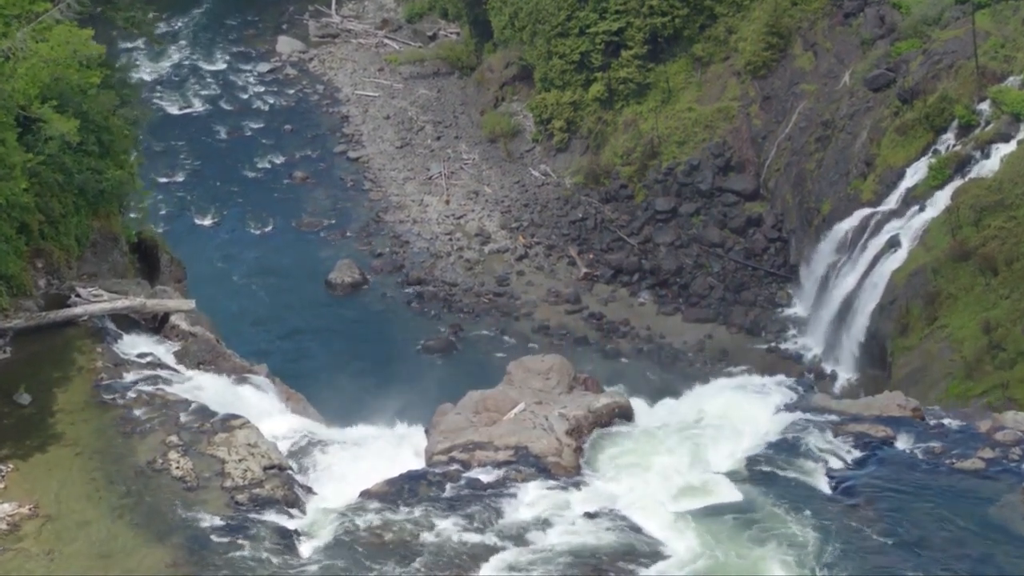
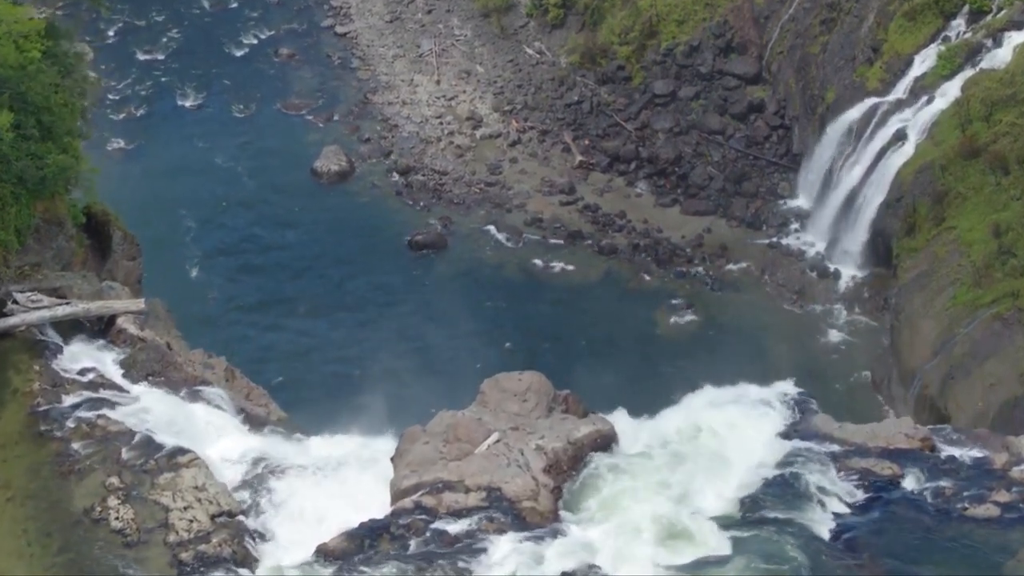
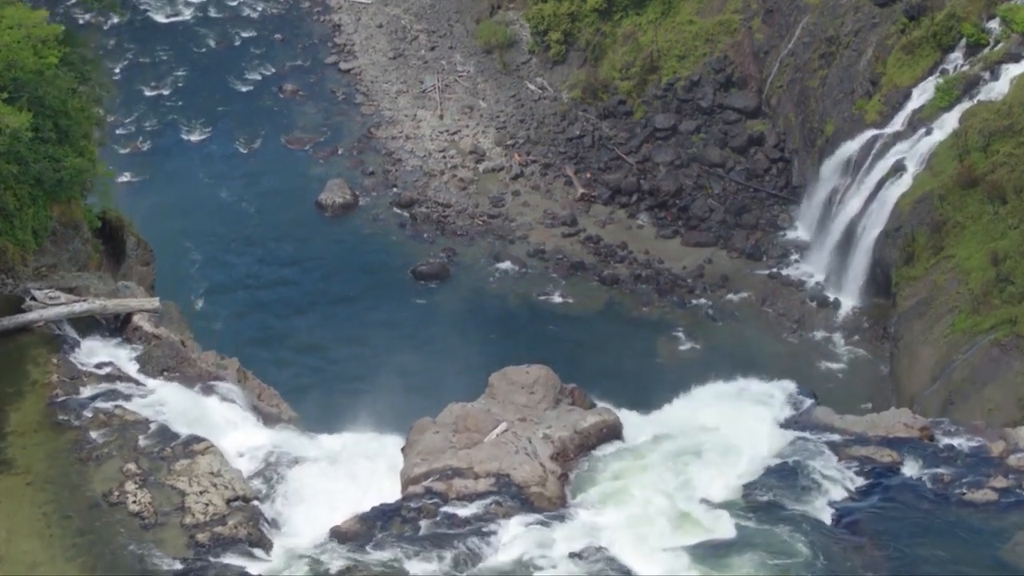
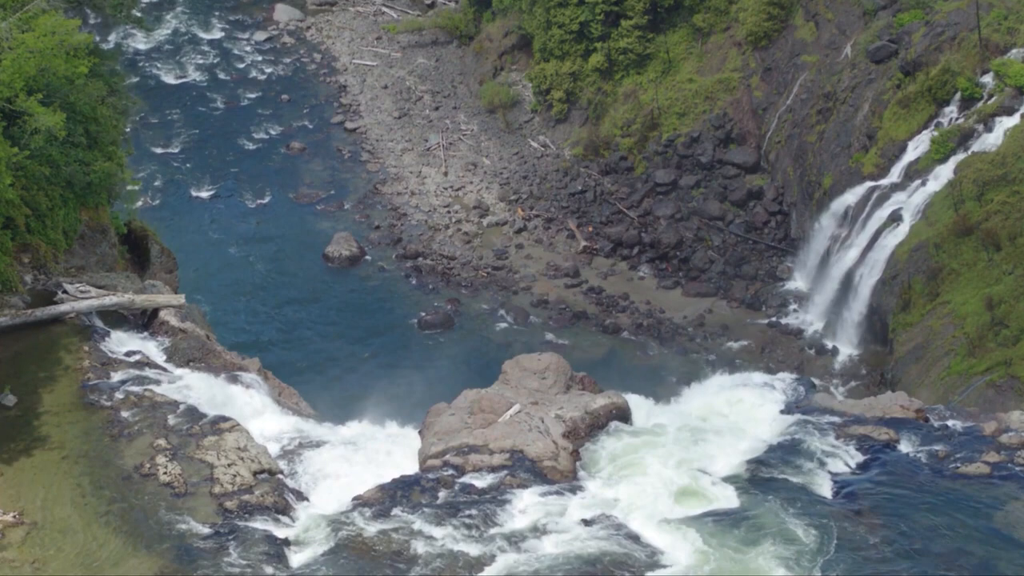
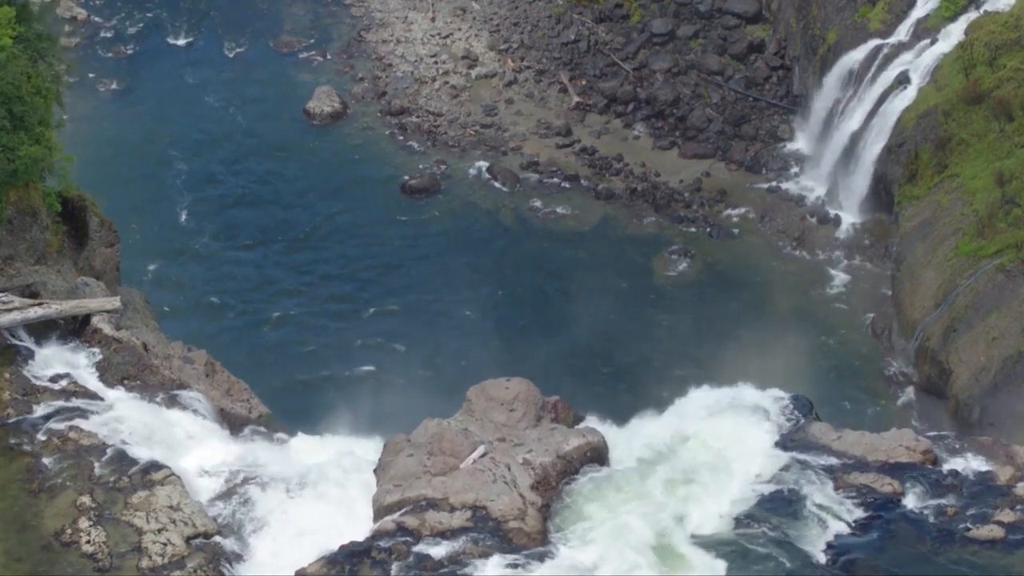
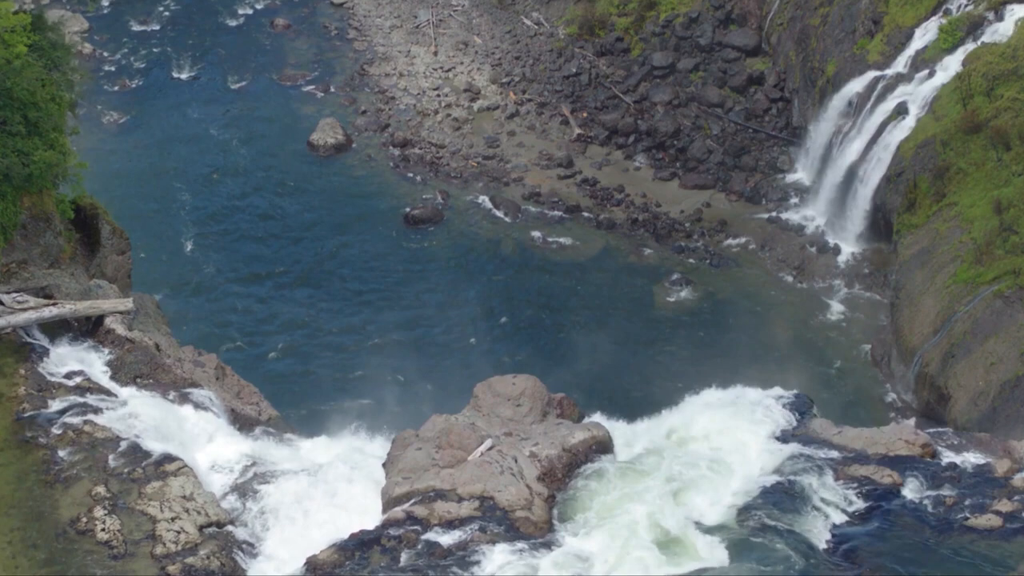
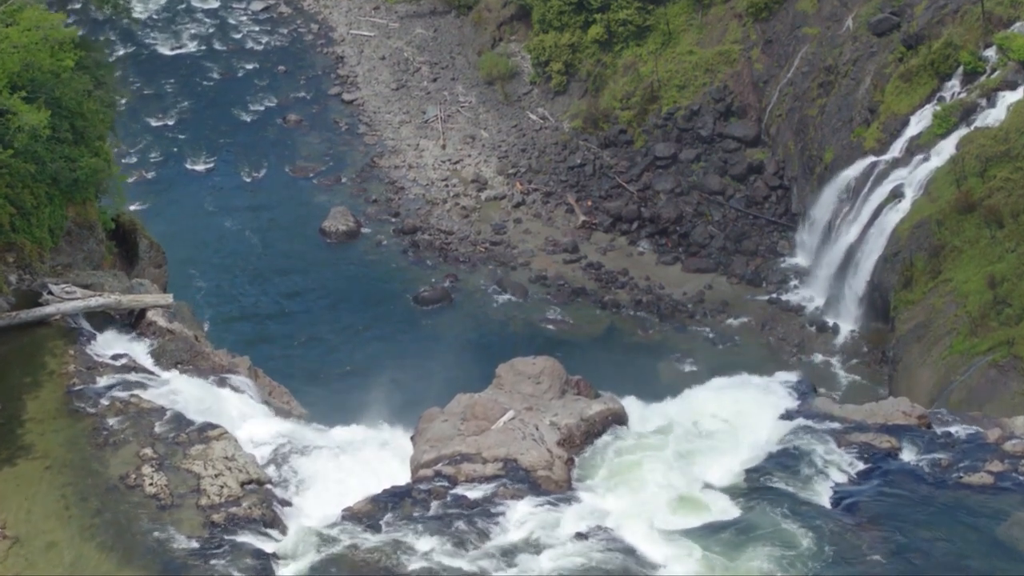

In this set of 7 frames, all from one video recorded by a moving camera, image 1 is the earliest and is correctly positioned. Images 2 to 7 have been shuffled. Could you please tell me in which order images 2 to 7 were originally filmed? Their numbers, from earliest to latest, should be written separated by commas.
4, 7, 3, 2, 6, 5
